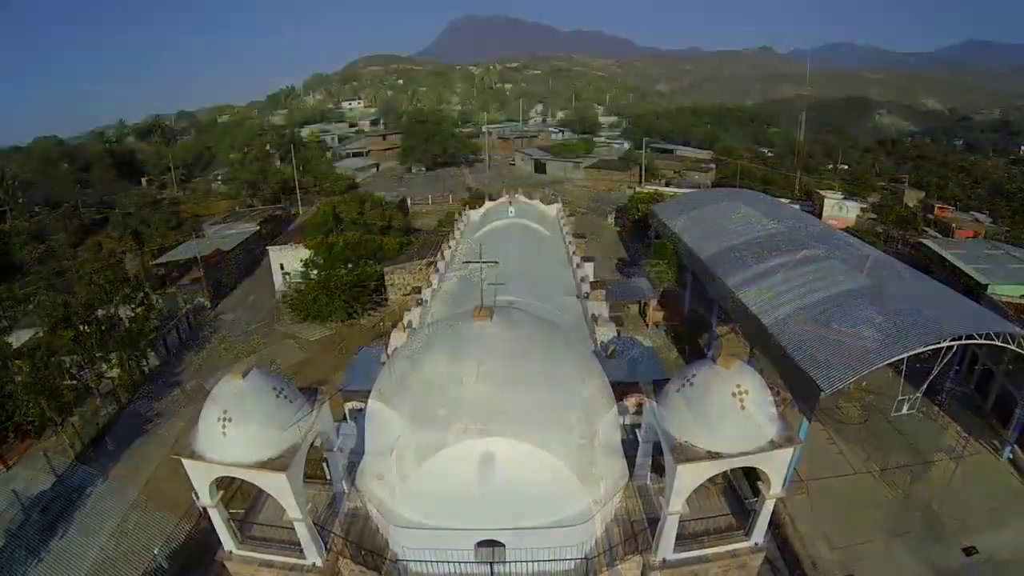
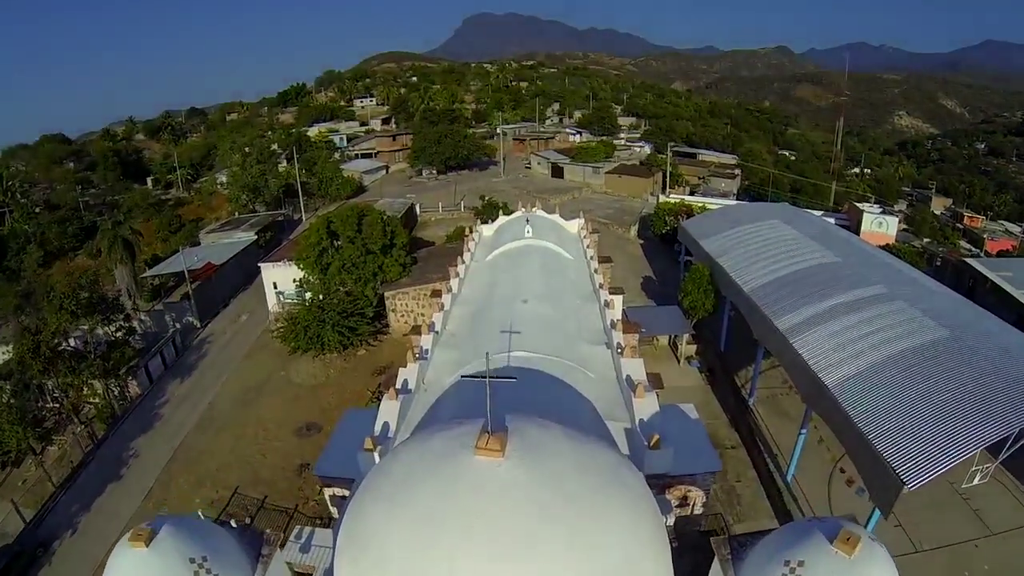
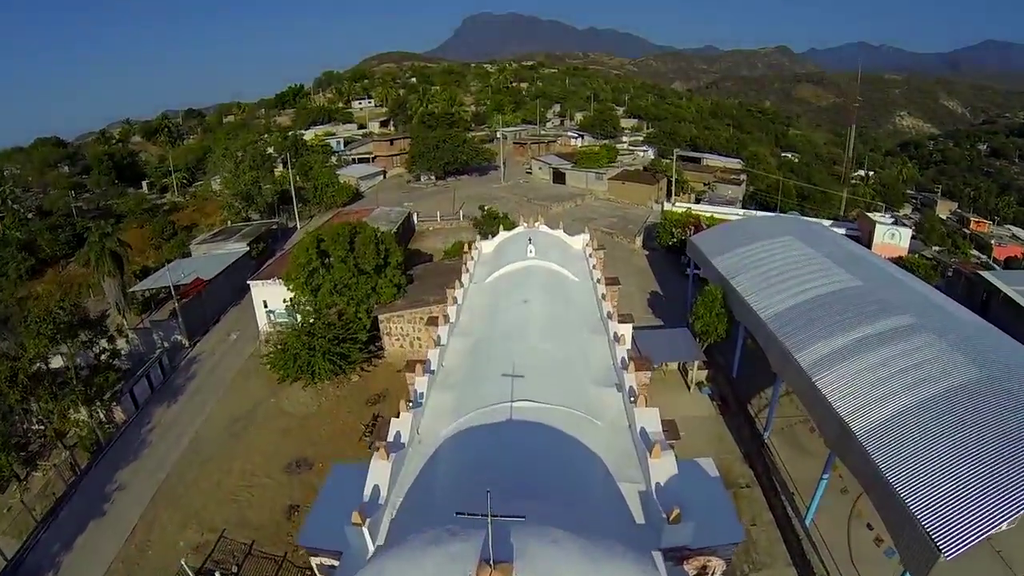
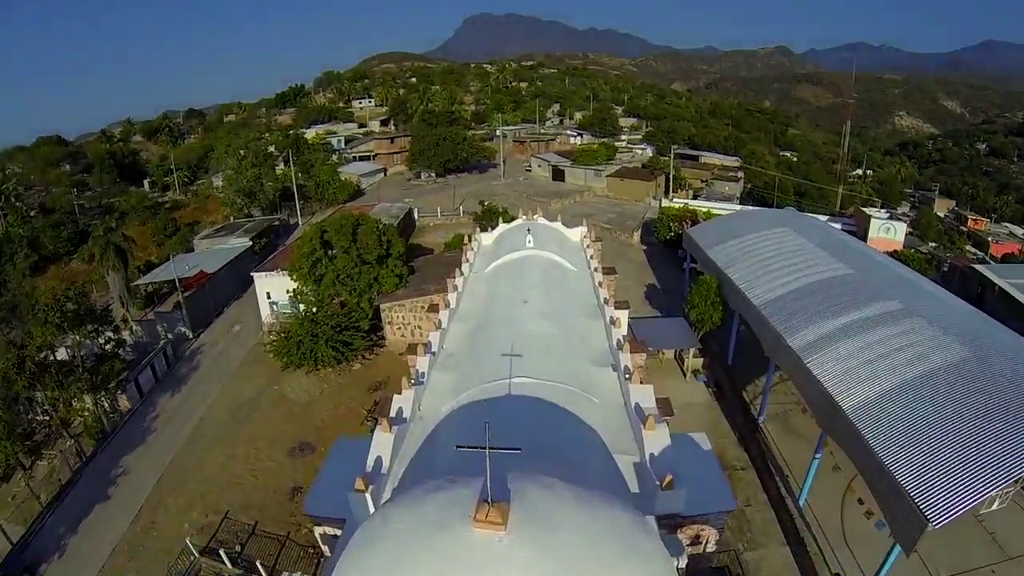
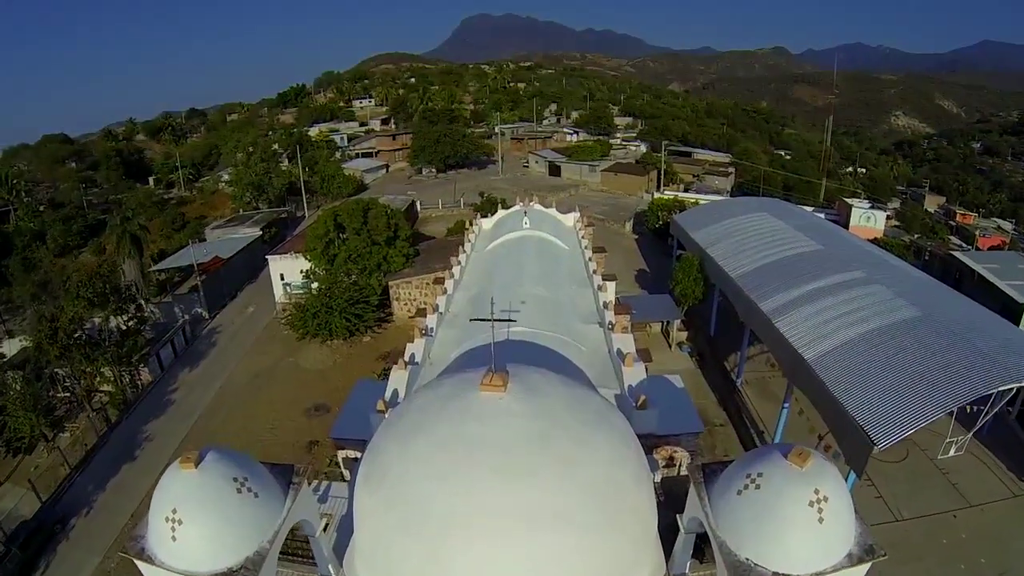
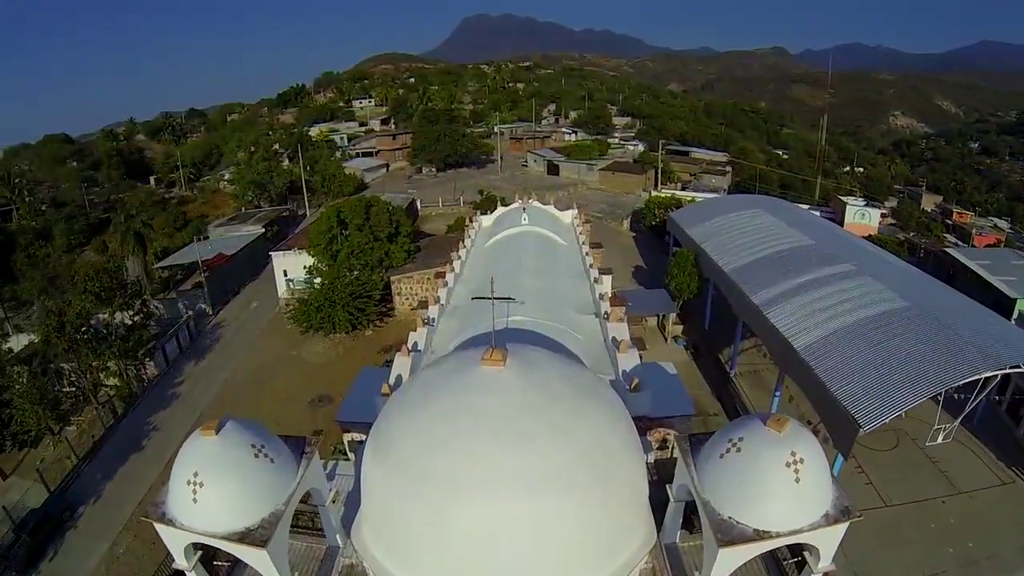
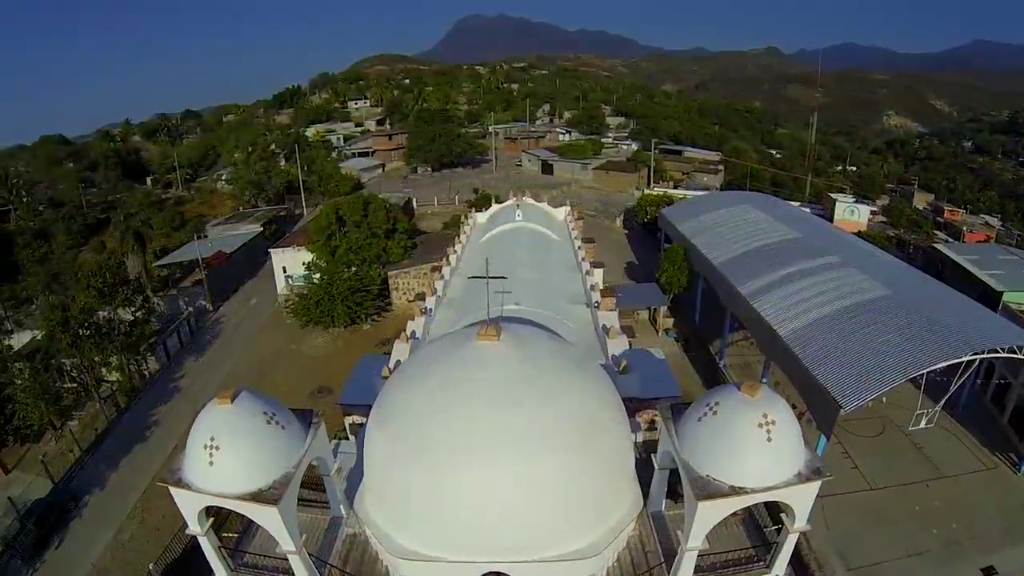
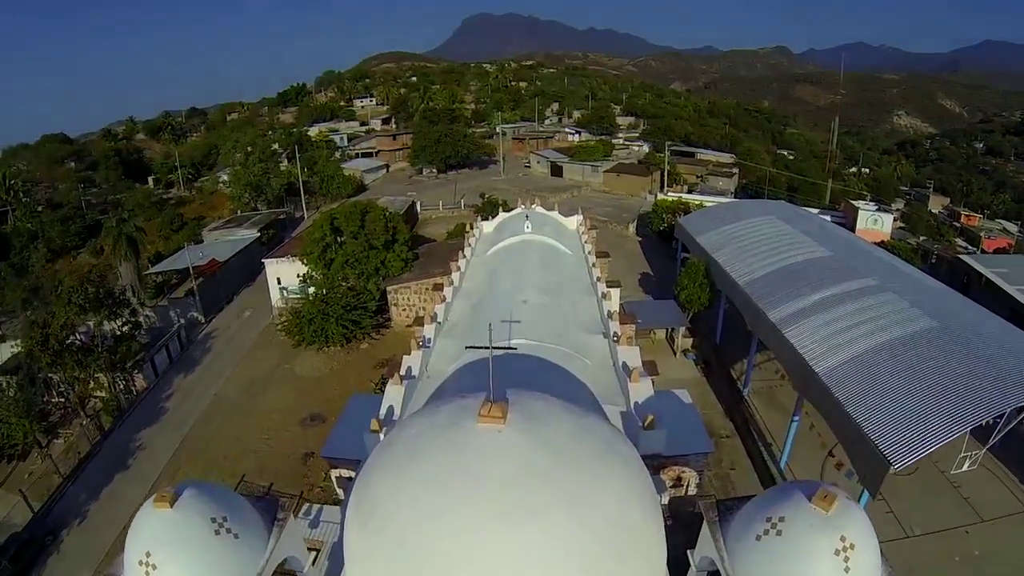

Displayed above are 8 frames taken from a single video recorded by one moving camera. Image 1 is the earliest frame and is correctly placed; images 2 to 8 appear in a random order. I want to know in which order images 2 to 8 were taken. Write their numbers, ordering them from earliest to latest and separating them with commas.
7, 6, 5, 8, 2, 4, 3
